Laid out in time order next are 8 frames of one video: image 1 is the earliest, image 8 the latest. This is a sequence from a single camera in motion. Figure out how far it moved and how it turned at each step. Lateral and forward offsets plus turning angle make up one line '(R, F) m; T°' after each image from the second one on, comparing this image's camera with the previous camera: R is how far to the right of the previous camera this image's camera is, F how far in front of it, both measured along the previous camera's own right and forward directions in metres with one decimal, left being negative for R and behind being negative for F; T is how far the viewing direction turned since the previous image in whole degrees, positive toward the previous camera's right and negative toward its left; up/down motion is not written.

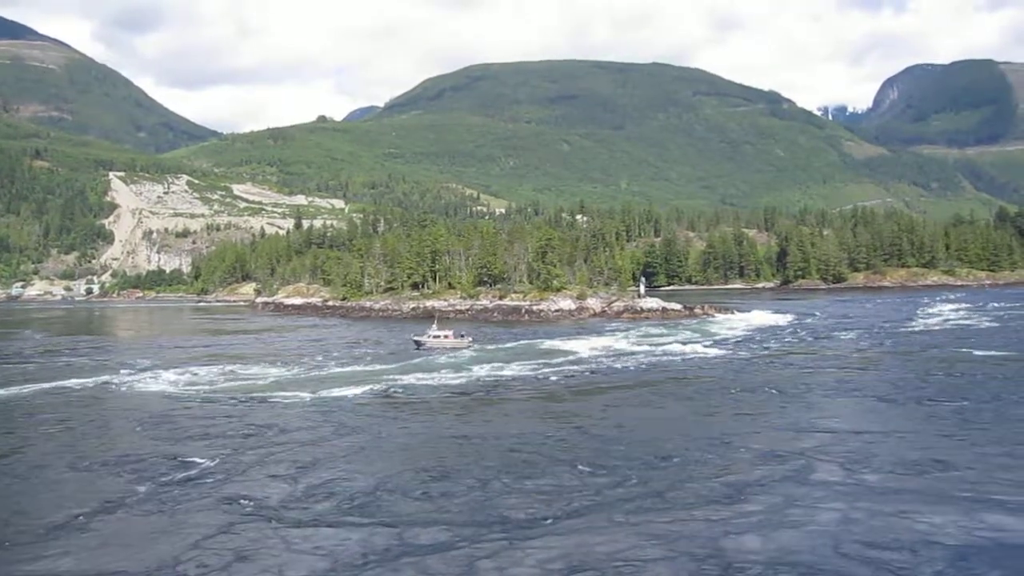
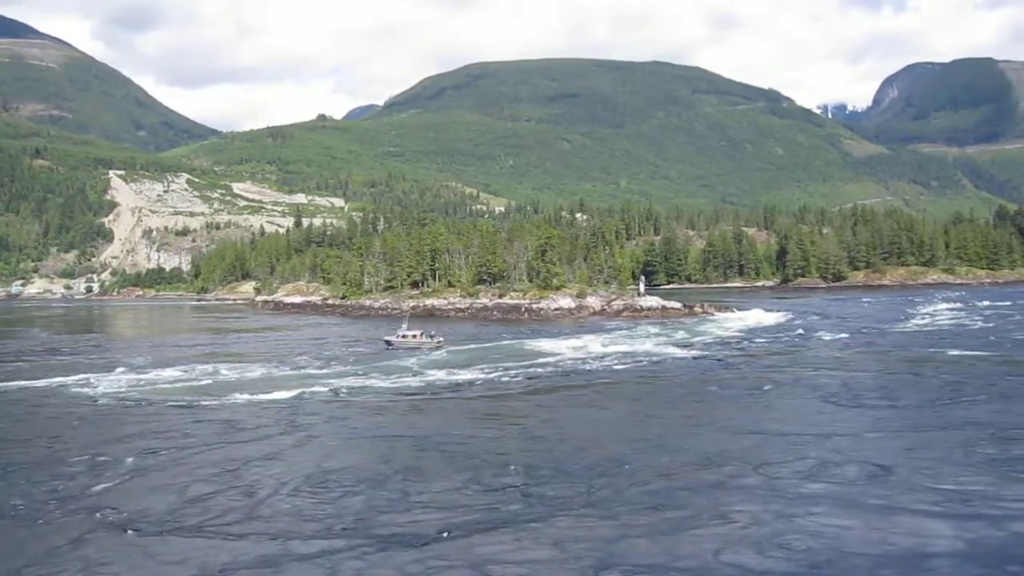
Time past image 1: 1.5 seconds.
(-0.7, -0.7) m; 0°
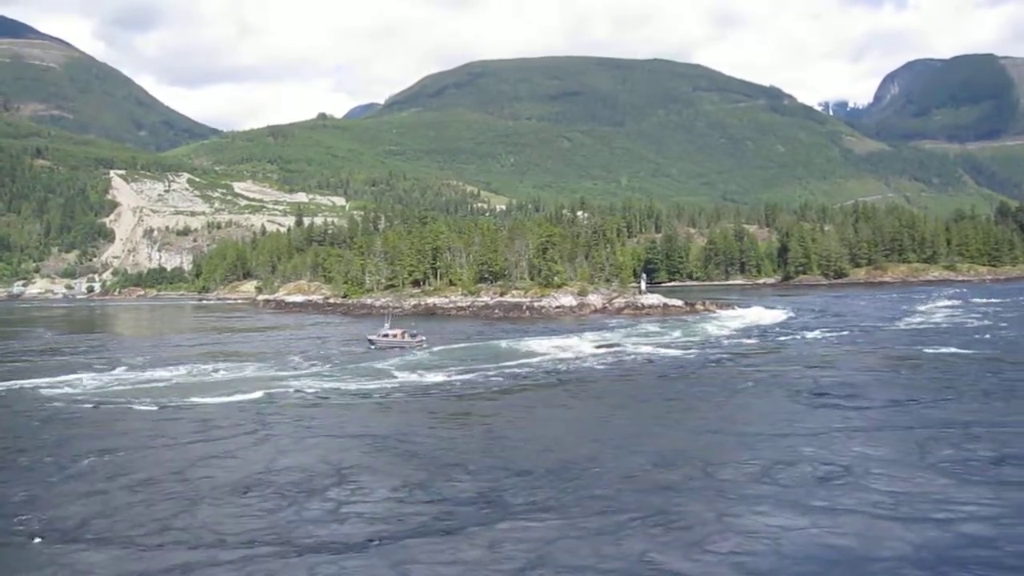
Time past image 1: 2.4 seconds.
(+0.7, 0.0) m; 0°
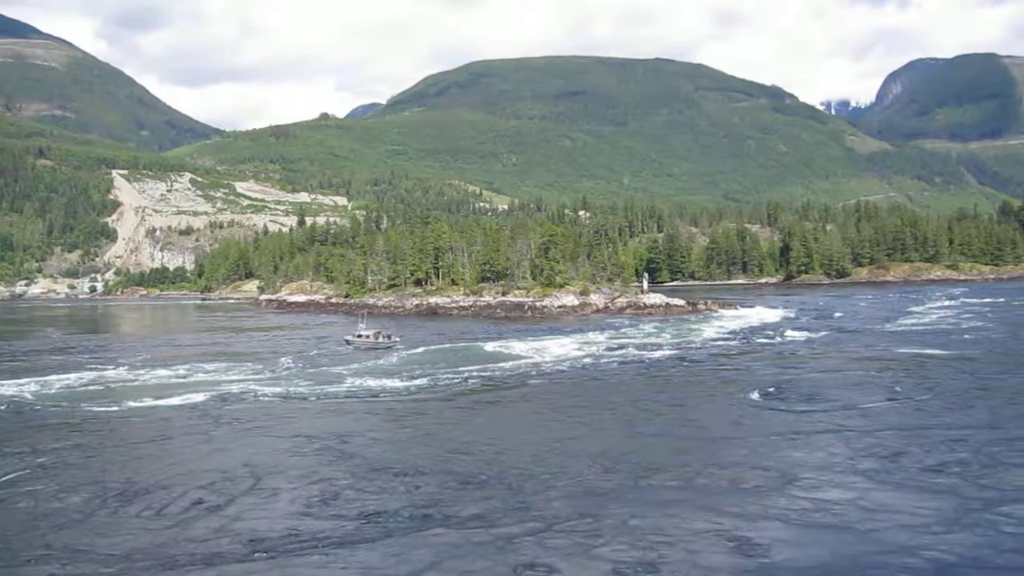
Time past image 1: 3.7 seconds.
(-0.2, 0.0) m; 0°
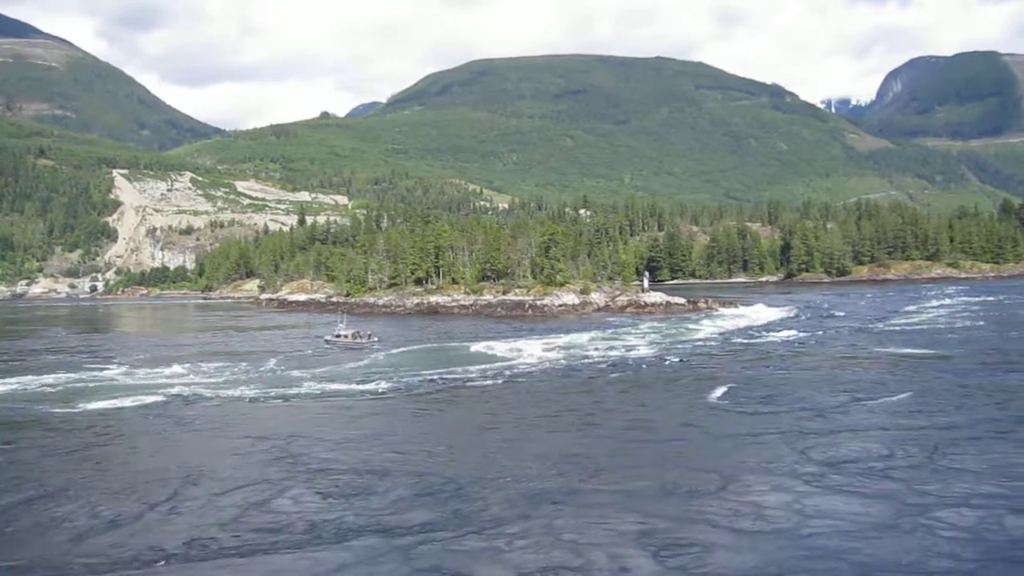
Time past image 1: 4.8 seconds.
(+0.6, +0.1) m; 0°
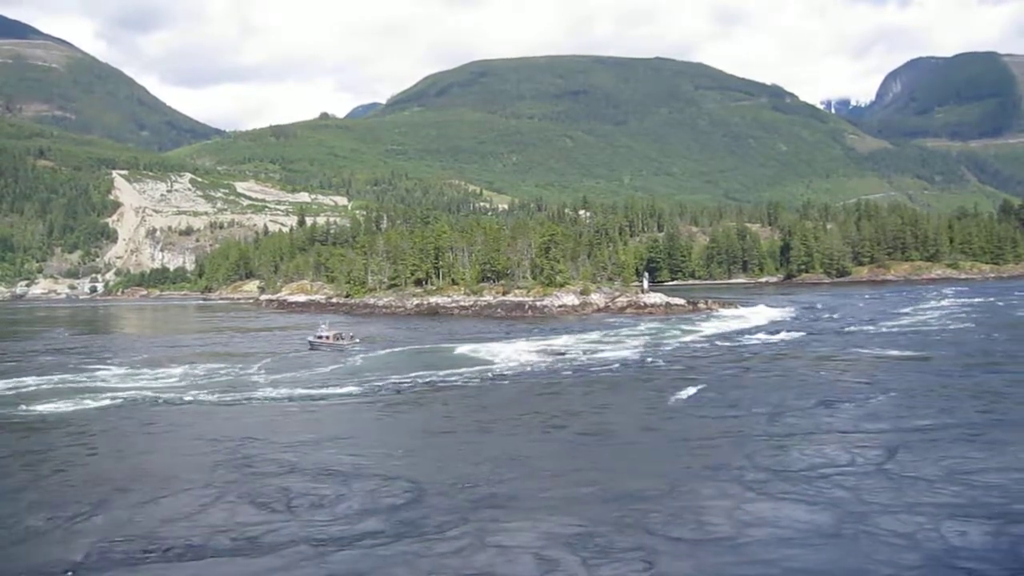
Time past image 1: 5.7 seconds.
(-0.6, -0.1) m; 0°
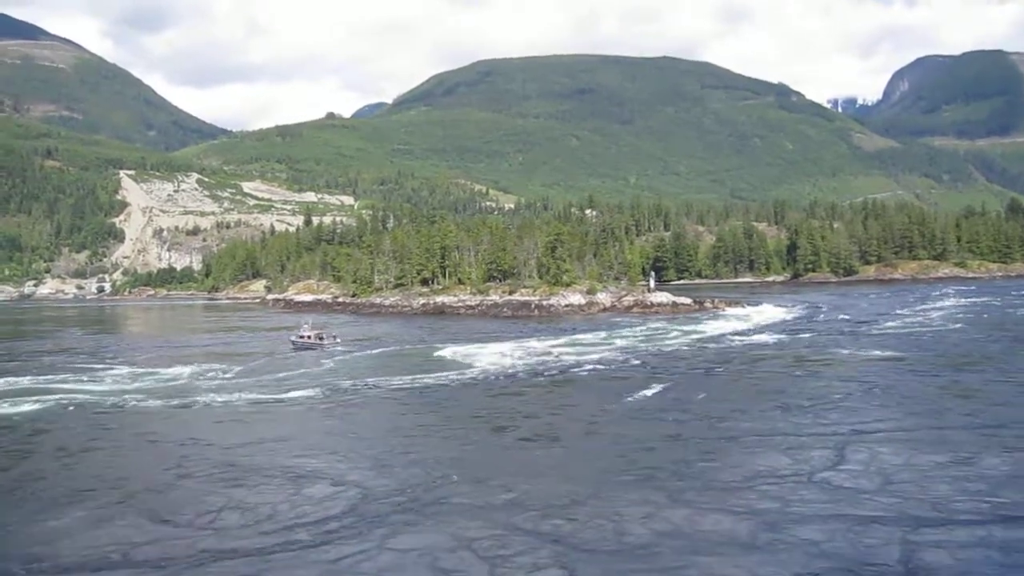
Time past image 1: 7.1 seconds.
(-0.6, -0.4) m; 0°
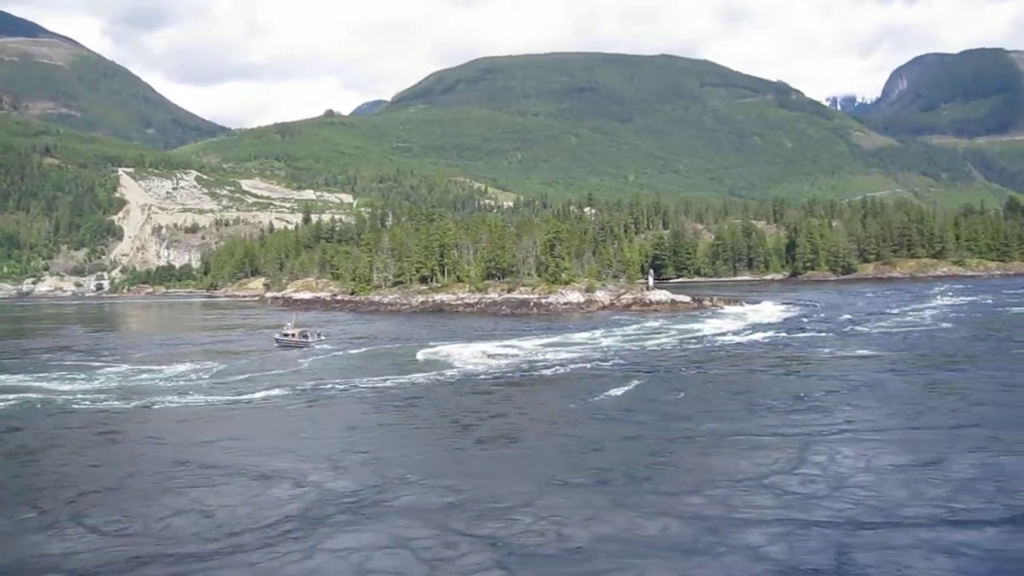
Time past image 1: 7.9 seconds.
(+0.9, +0.3) m; 0°
